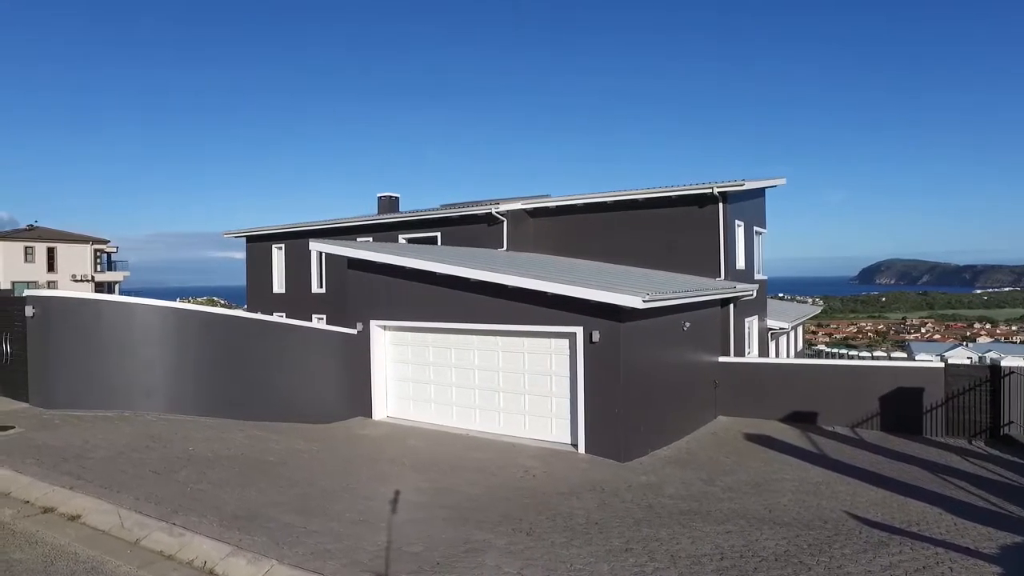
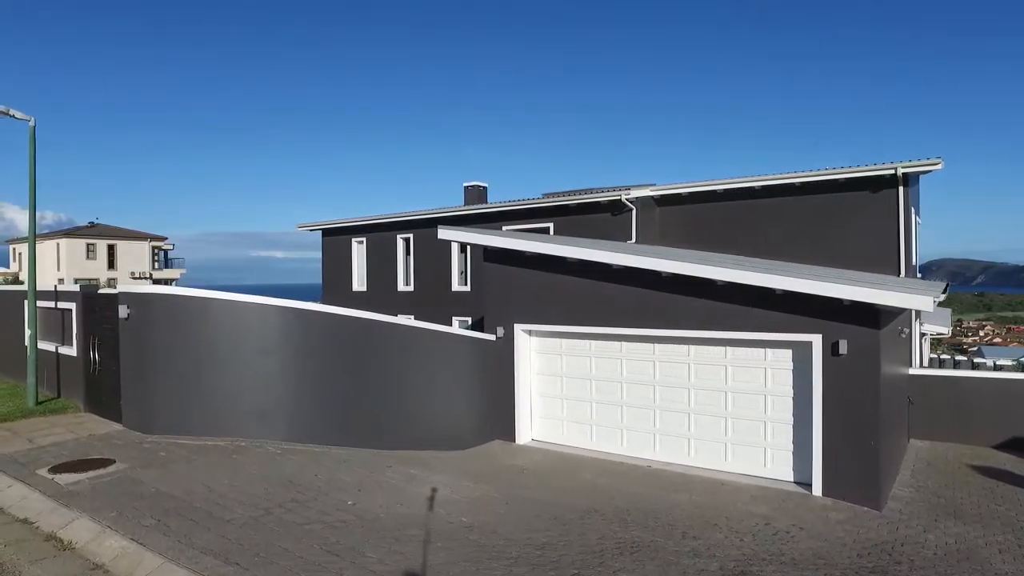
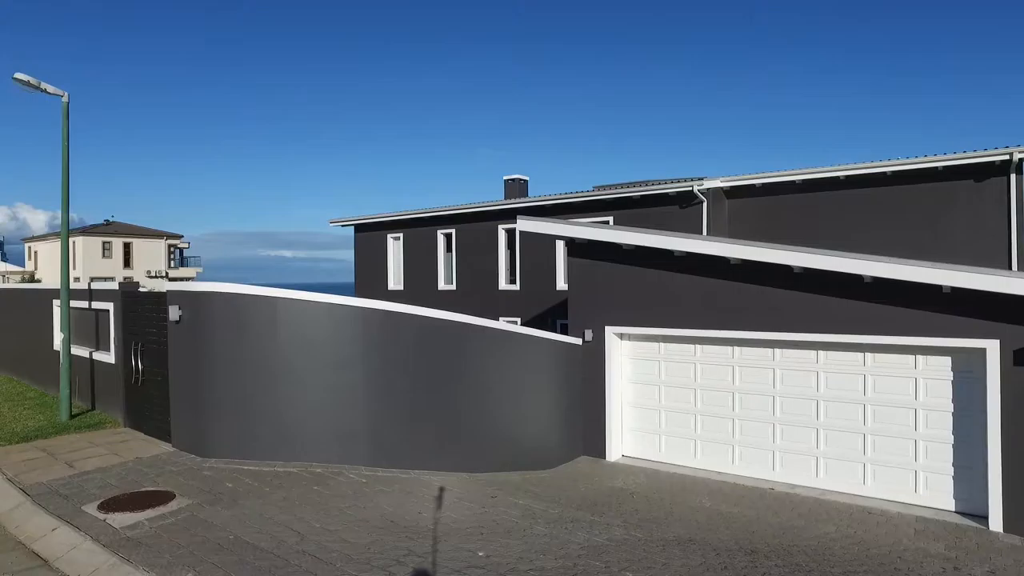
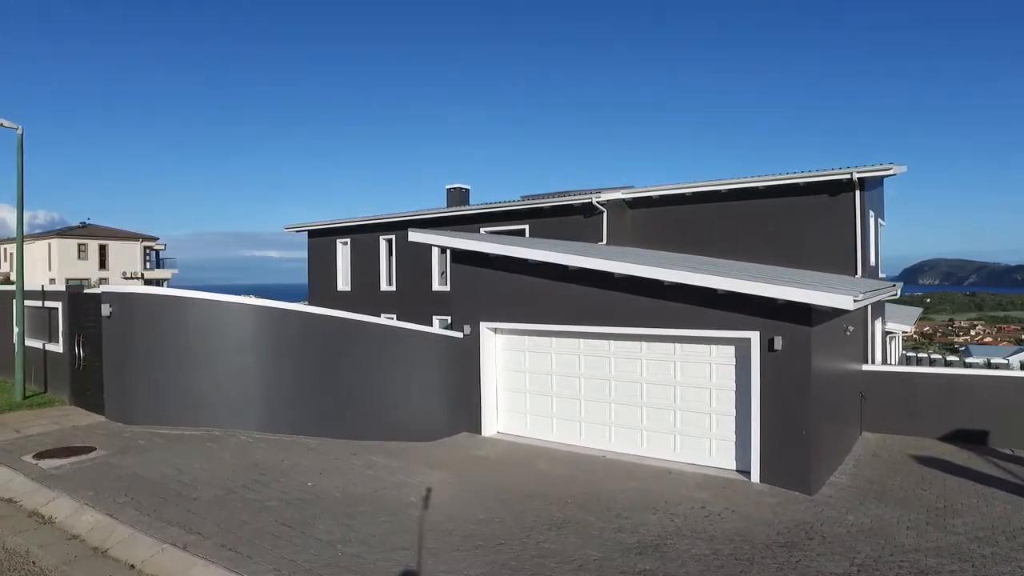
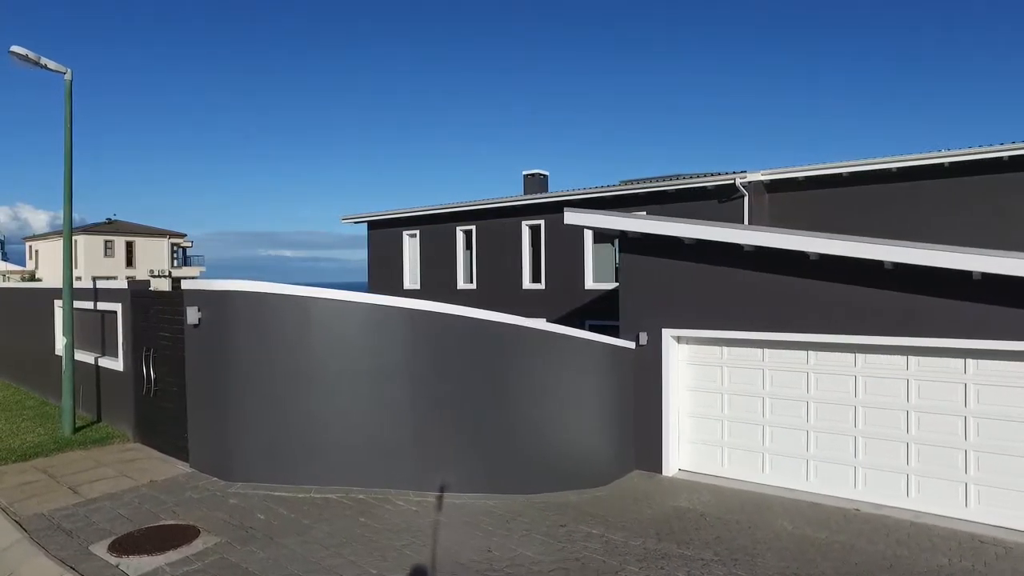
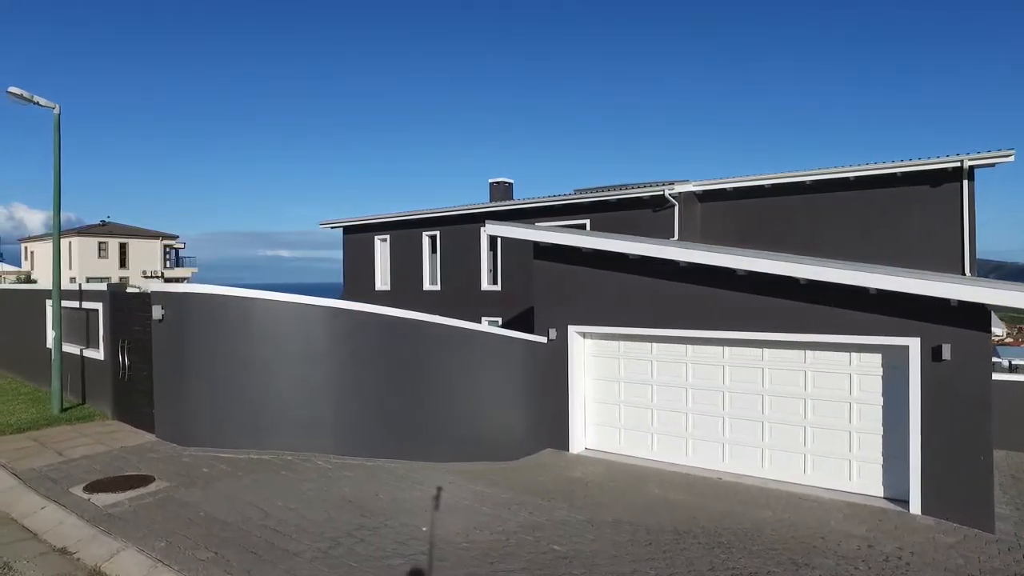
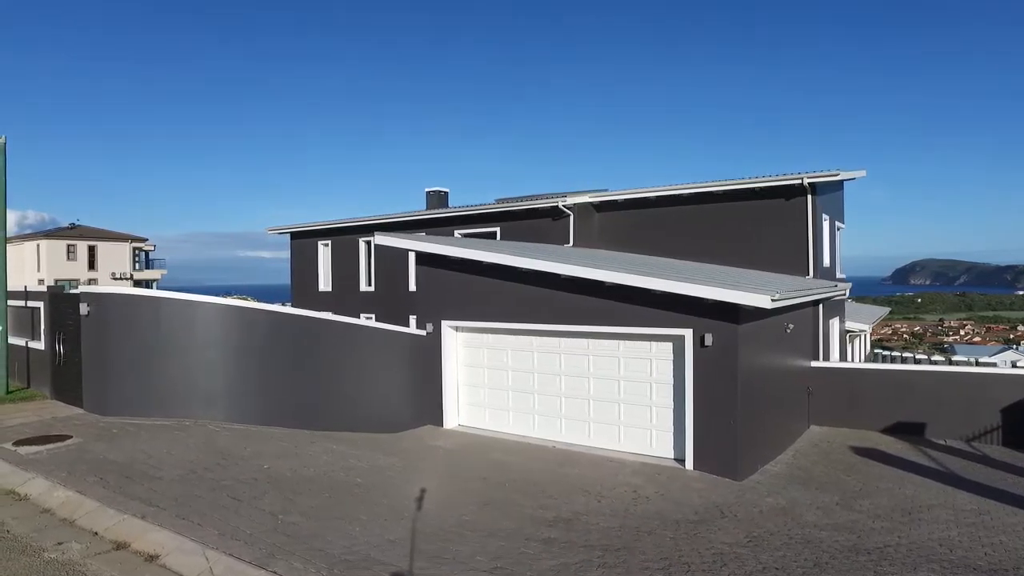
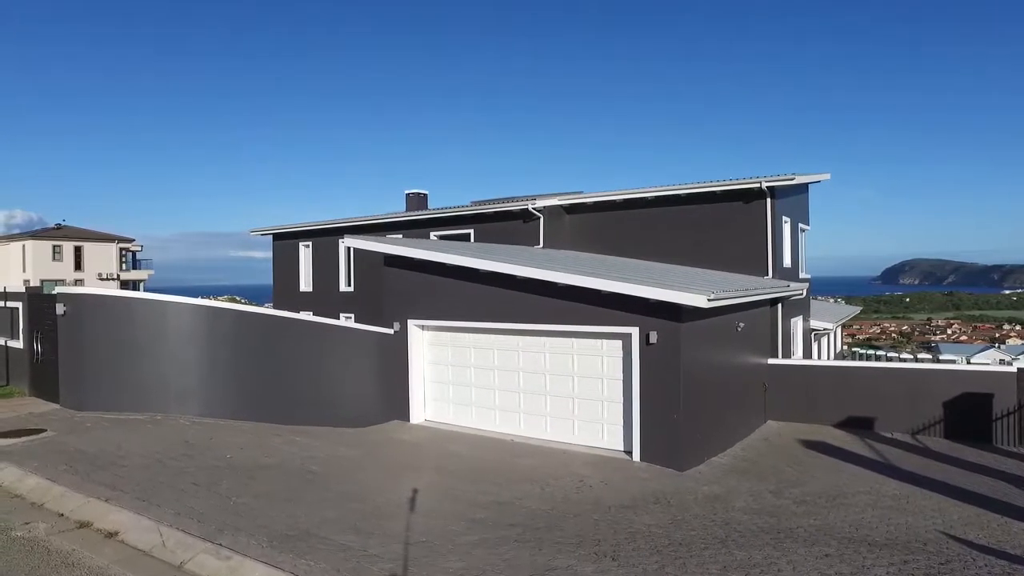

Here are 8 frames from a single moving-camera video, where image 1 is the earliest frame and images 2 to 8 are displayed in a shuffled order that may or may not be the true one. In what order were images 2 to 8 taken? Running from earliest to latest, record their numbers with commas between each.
8, 7, 4, 2, 6, 3, 5
